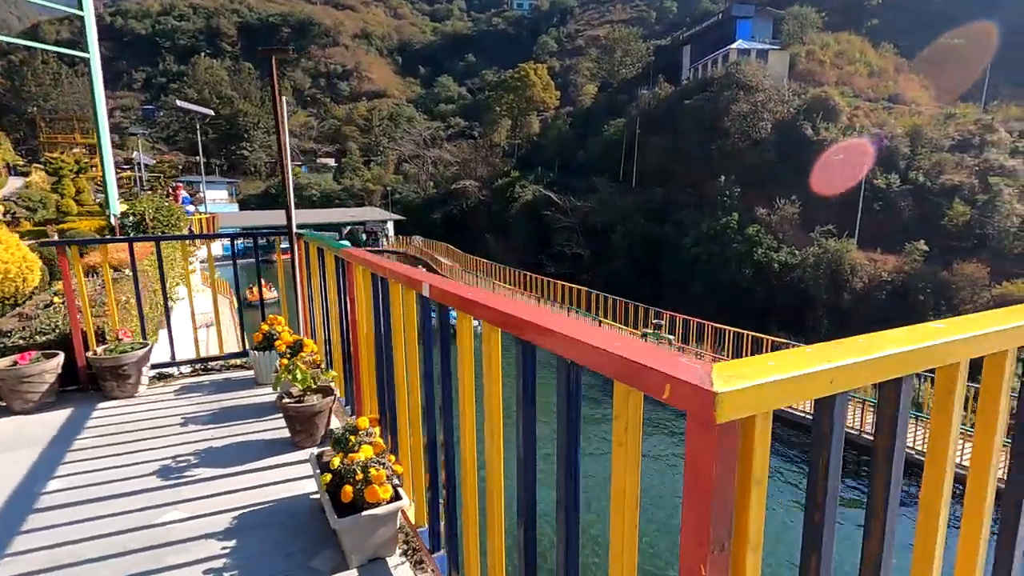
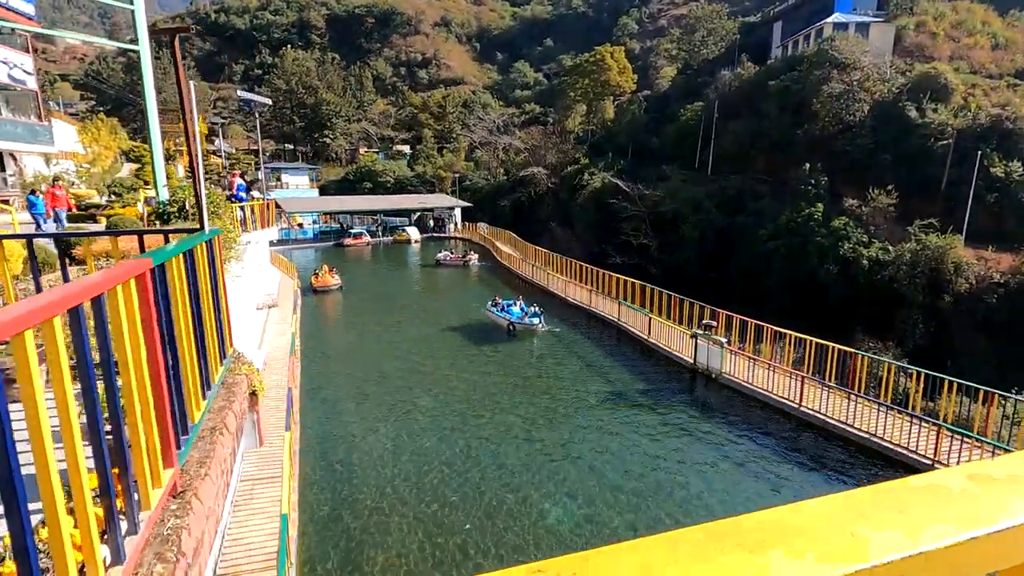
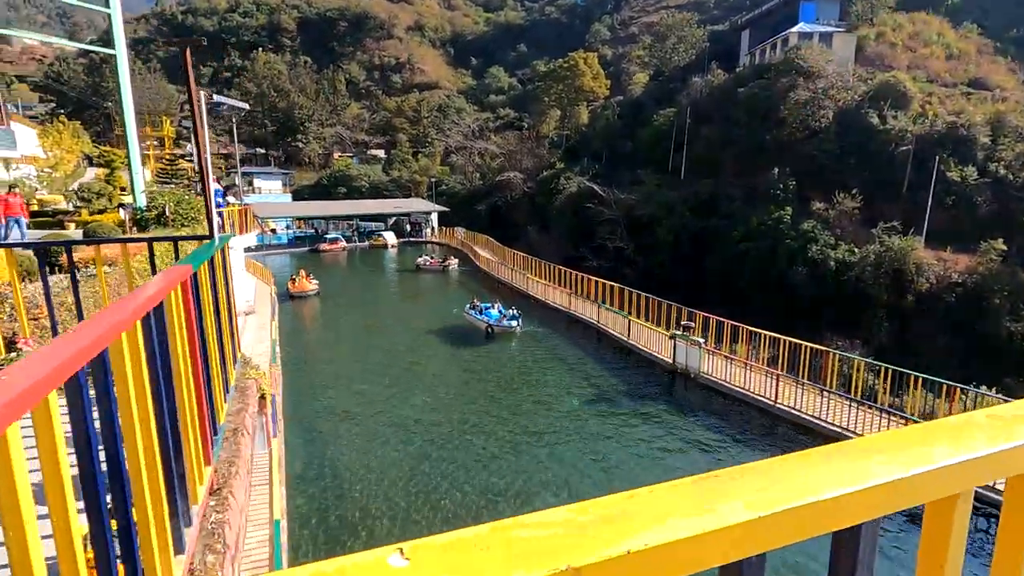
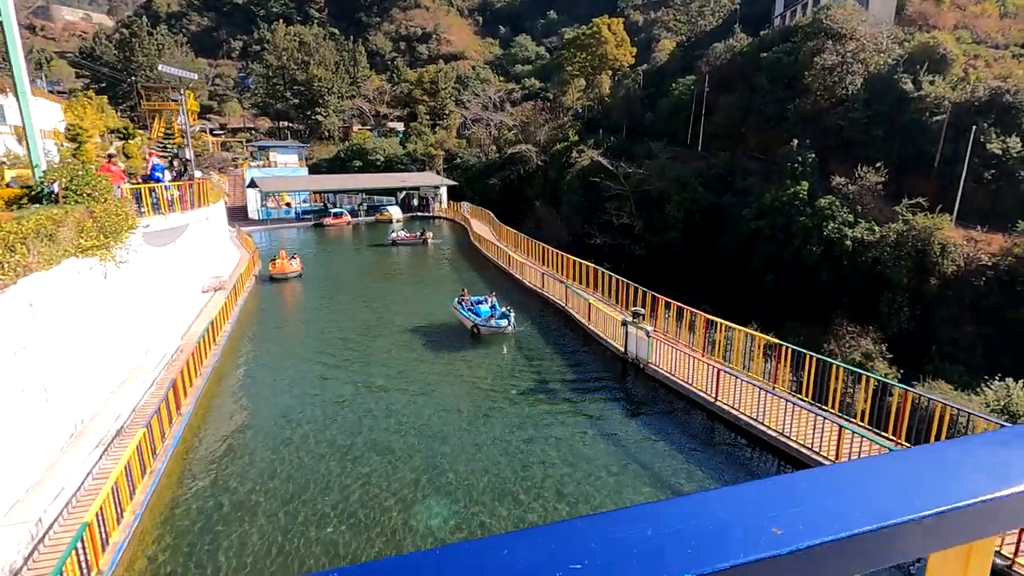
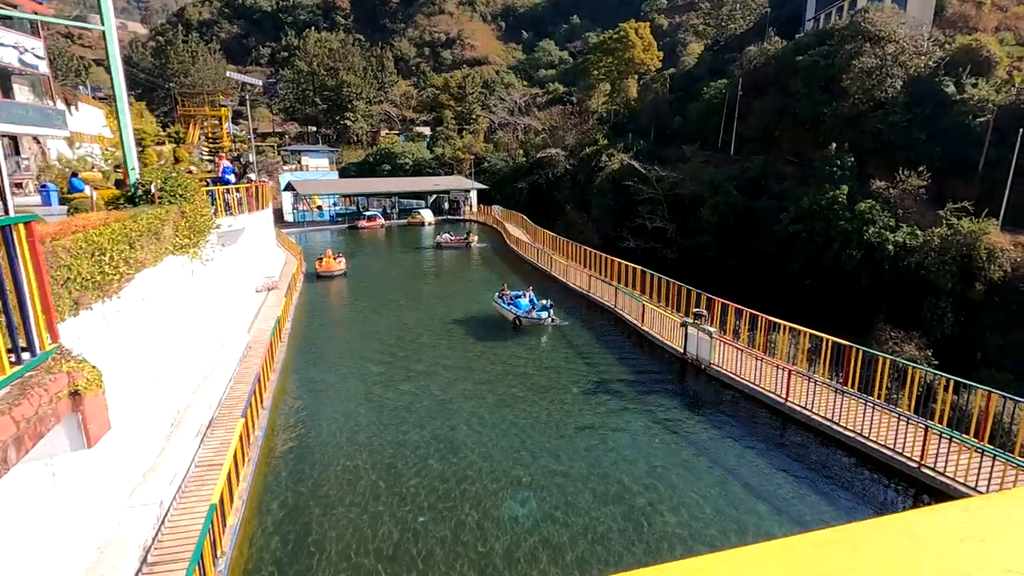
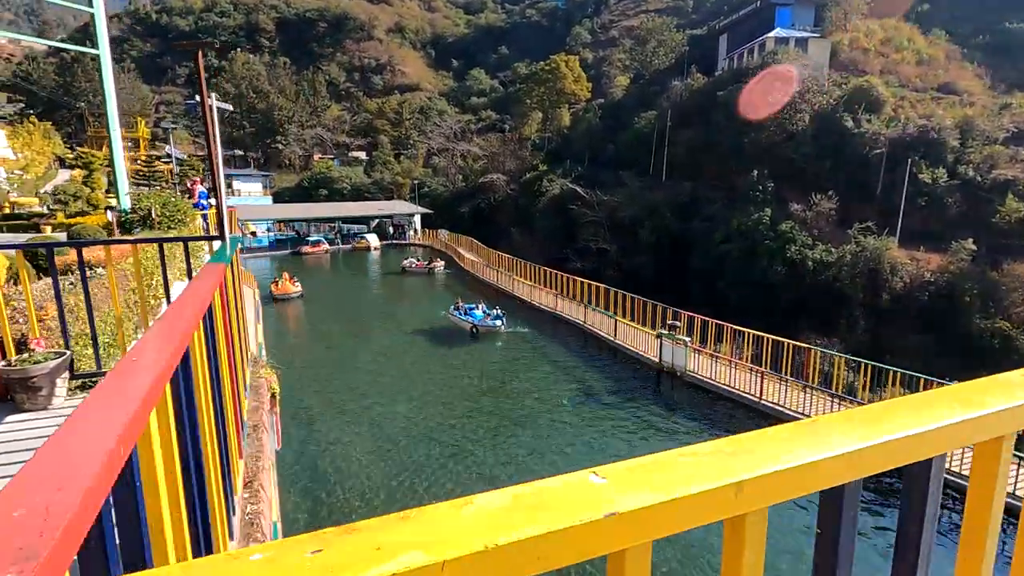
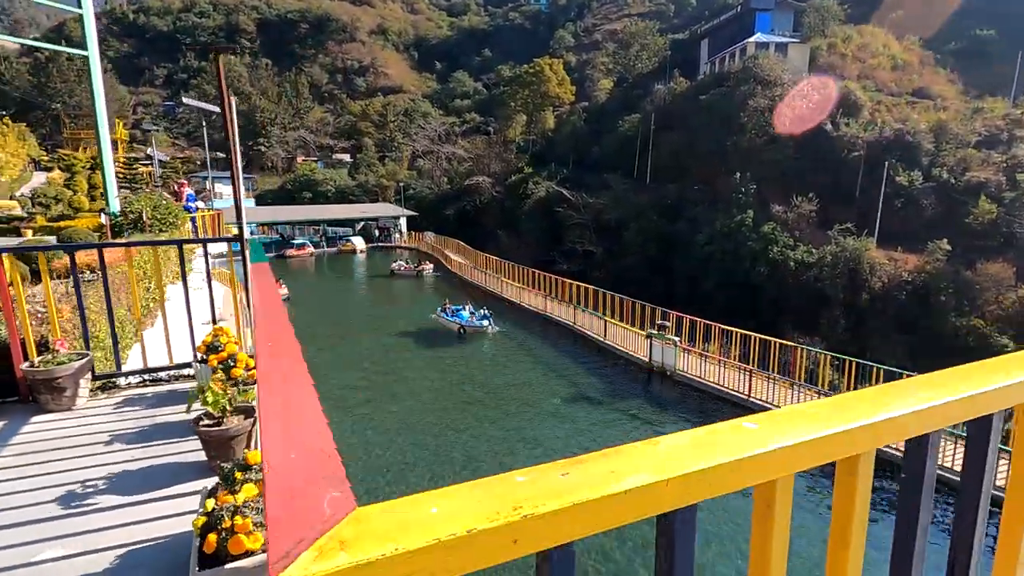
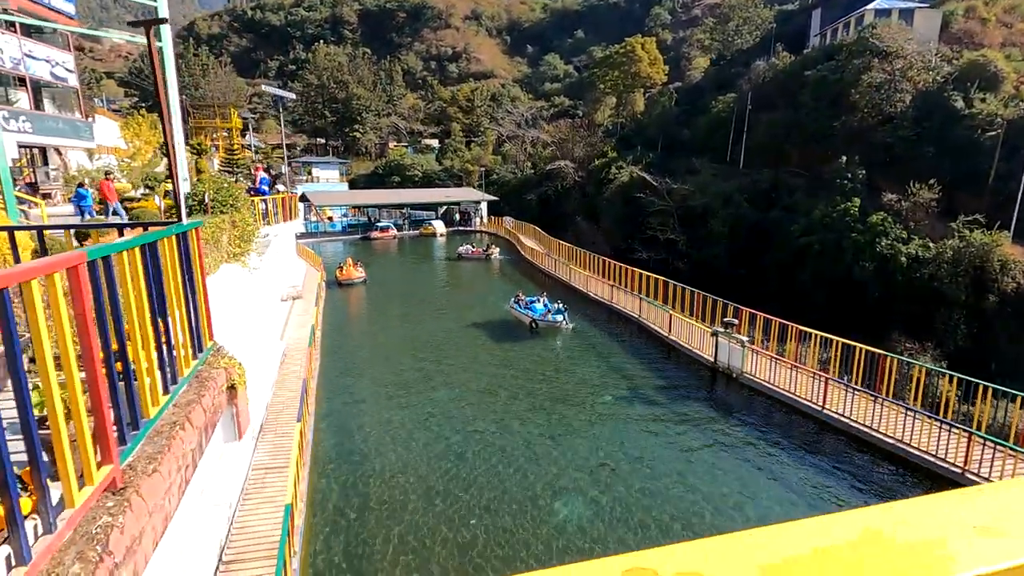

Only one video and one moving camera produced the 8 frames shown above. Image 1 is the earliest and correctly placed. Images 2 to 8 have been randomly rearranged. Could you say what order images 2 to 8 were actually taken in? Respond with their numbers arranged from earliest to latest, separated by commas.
7, 6, 3, 2, 8, 5, 4
